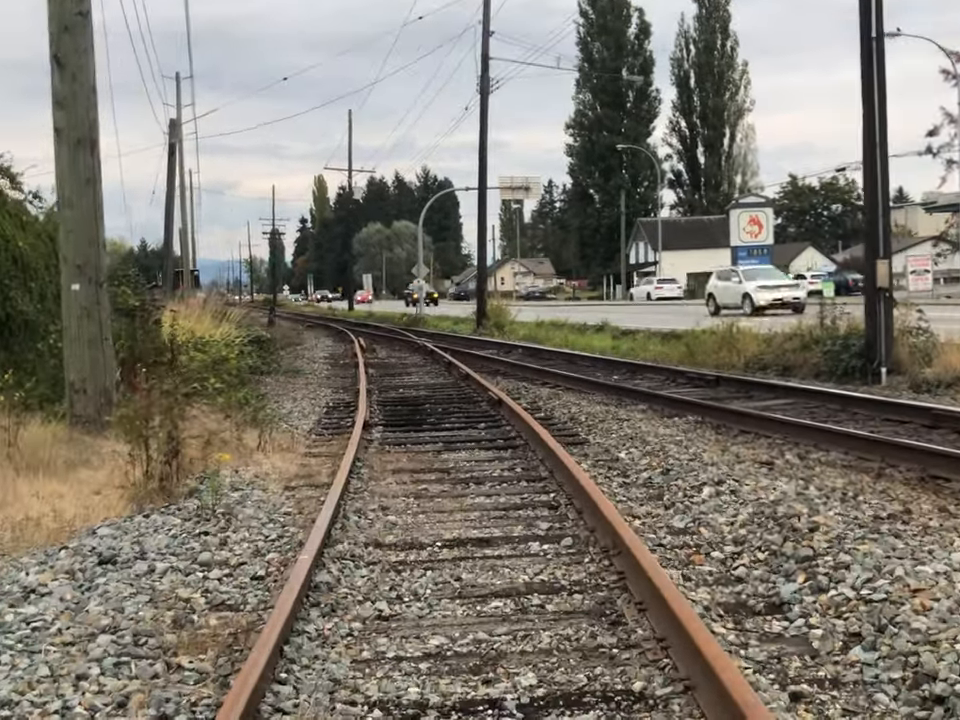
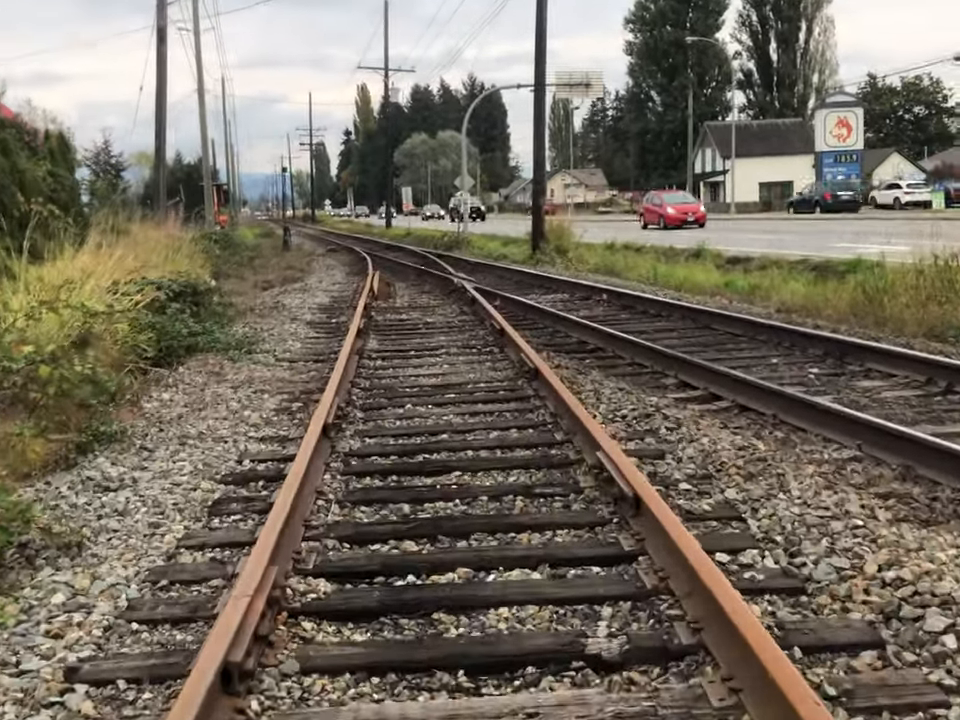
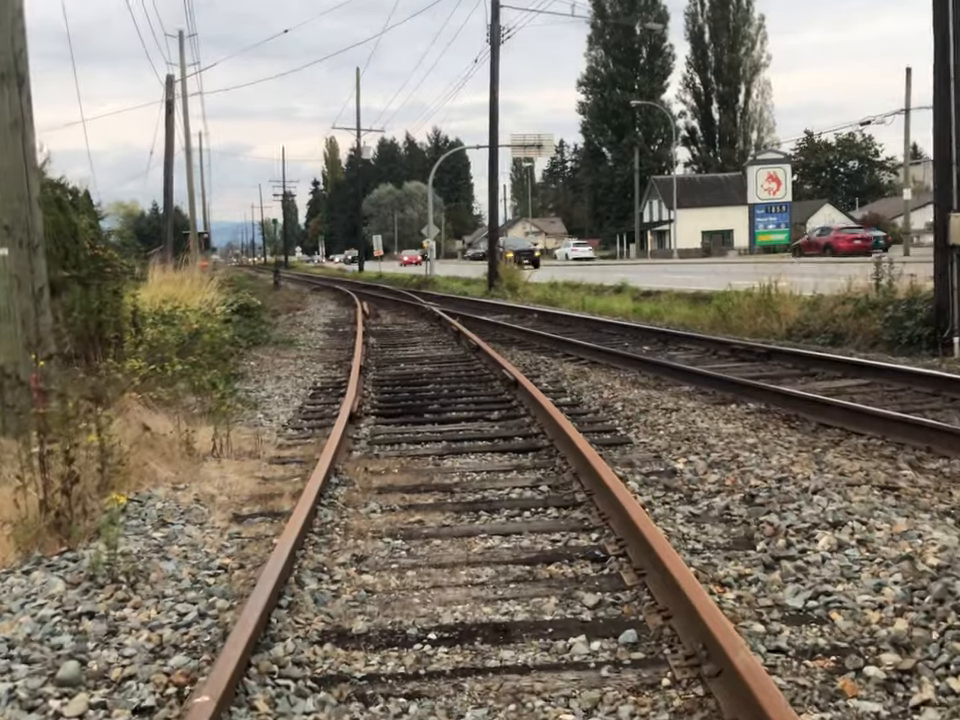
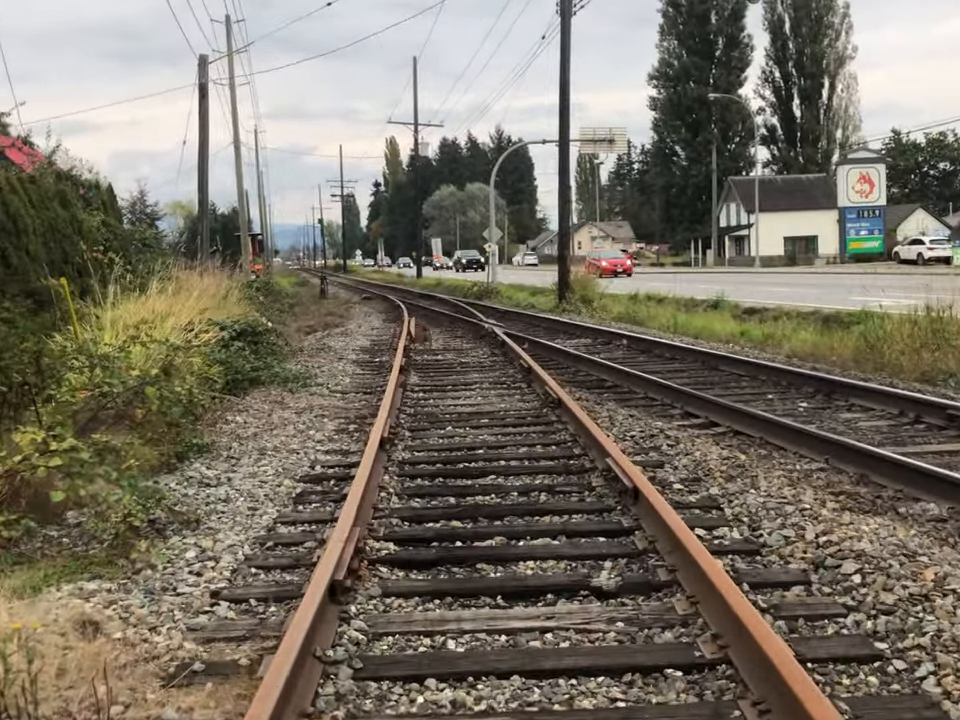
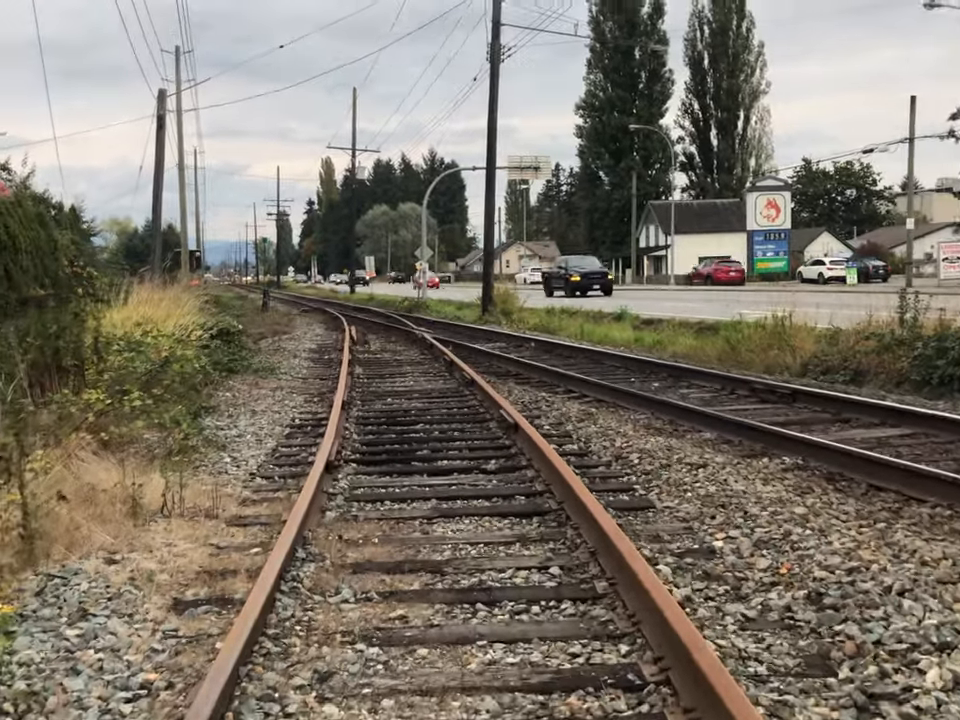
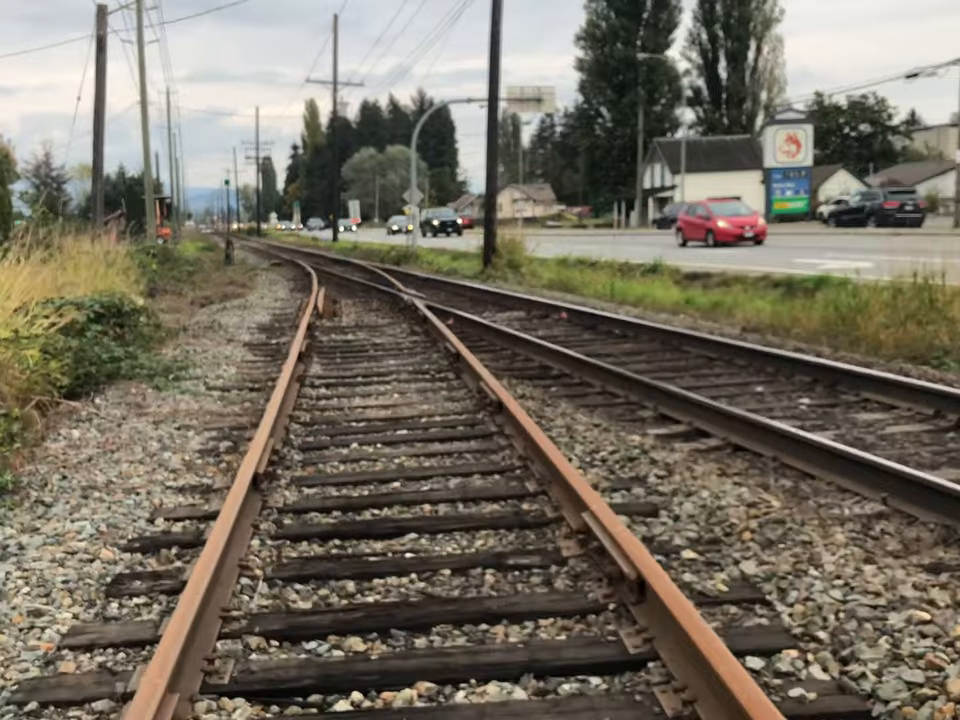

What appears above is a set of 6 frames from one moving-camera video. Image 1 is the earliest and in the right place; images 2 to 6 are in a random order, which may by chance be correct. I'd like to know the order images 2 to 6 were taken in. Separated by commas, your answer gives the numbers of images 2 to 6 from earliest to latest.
3, 5, 4, 2, 6
